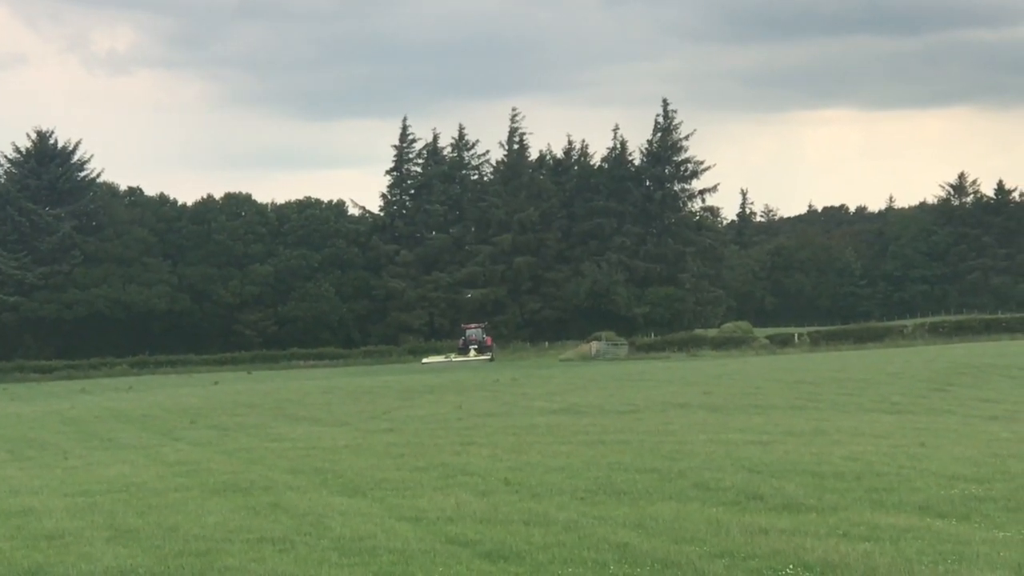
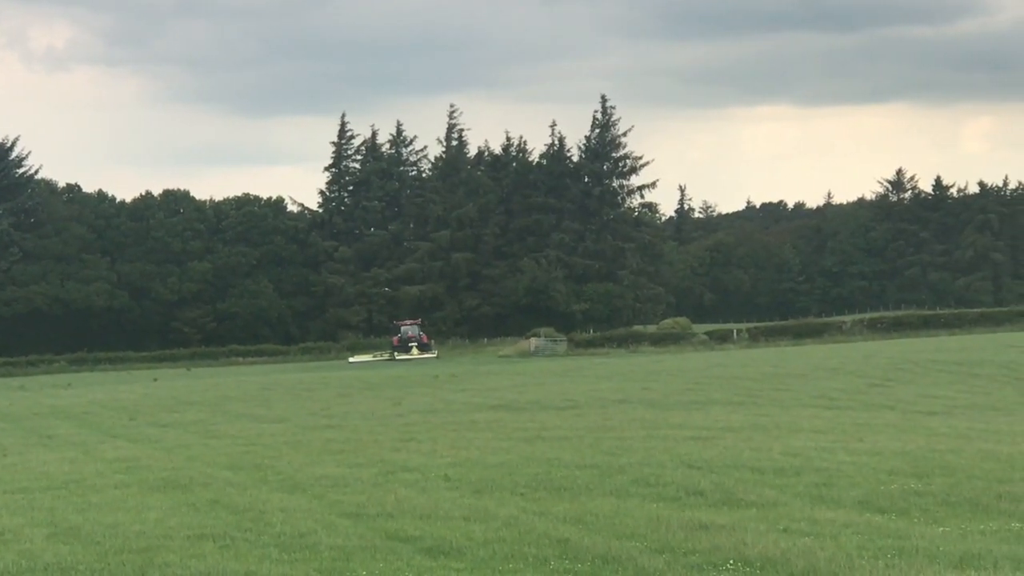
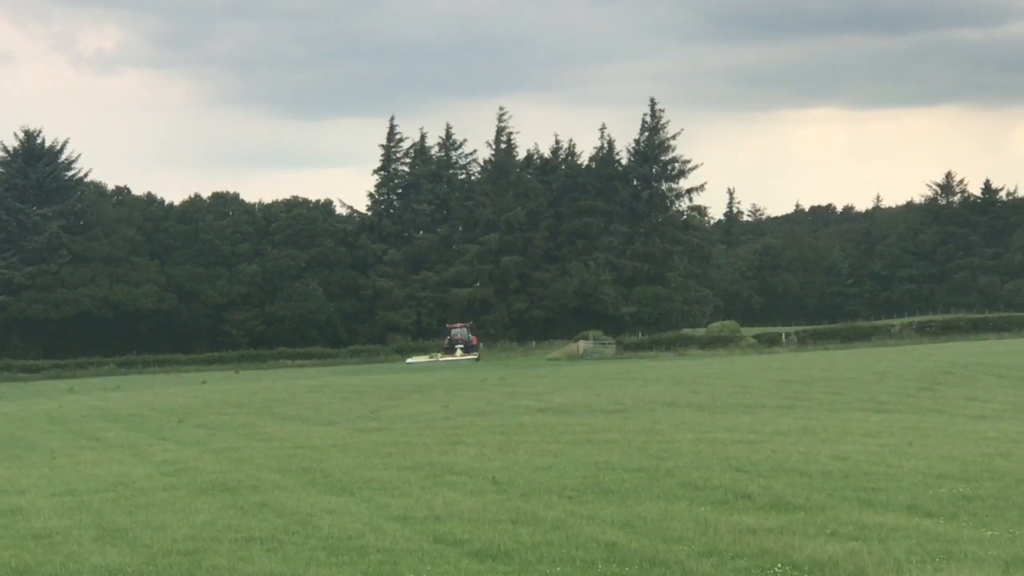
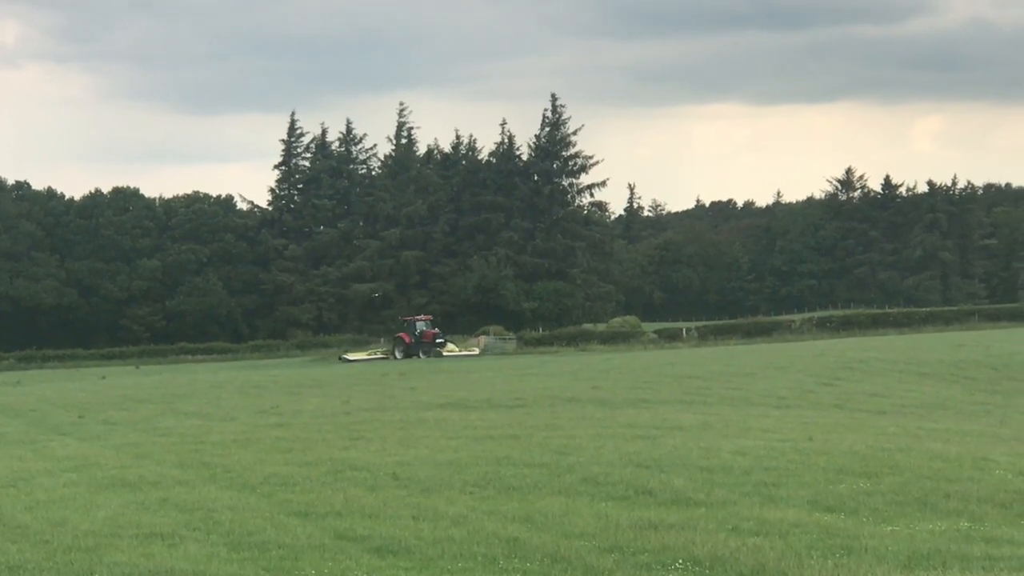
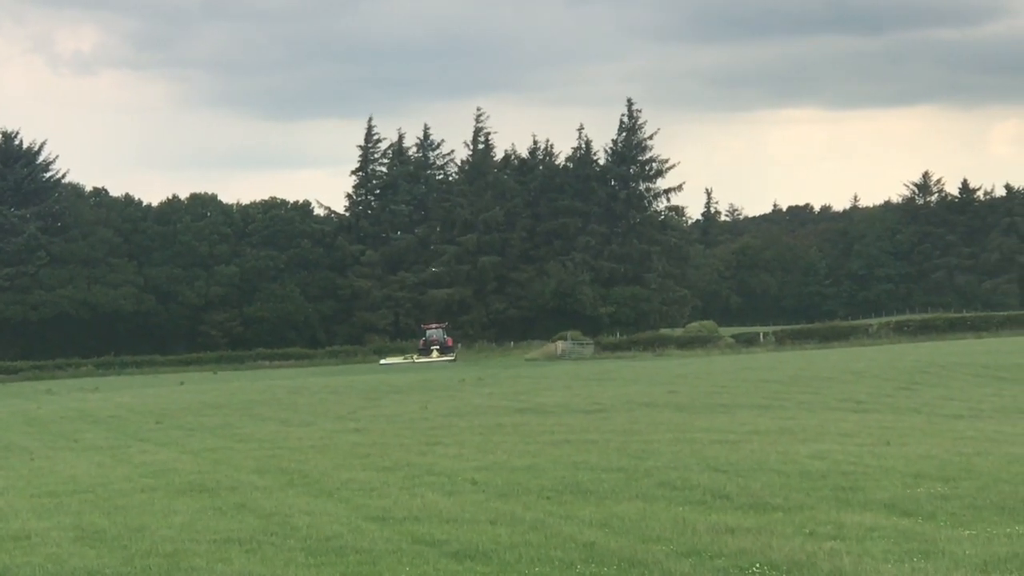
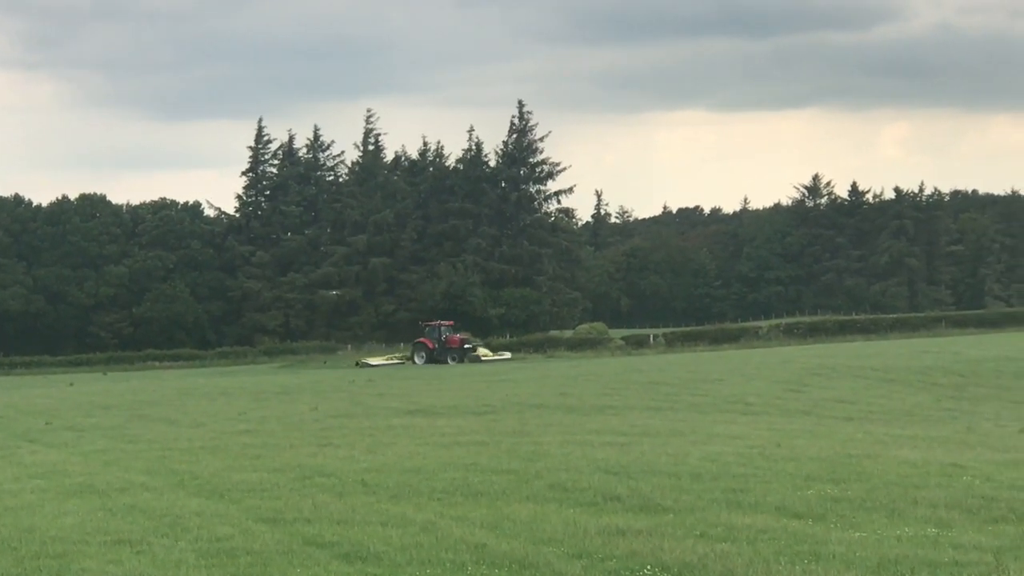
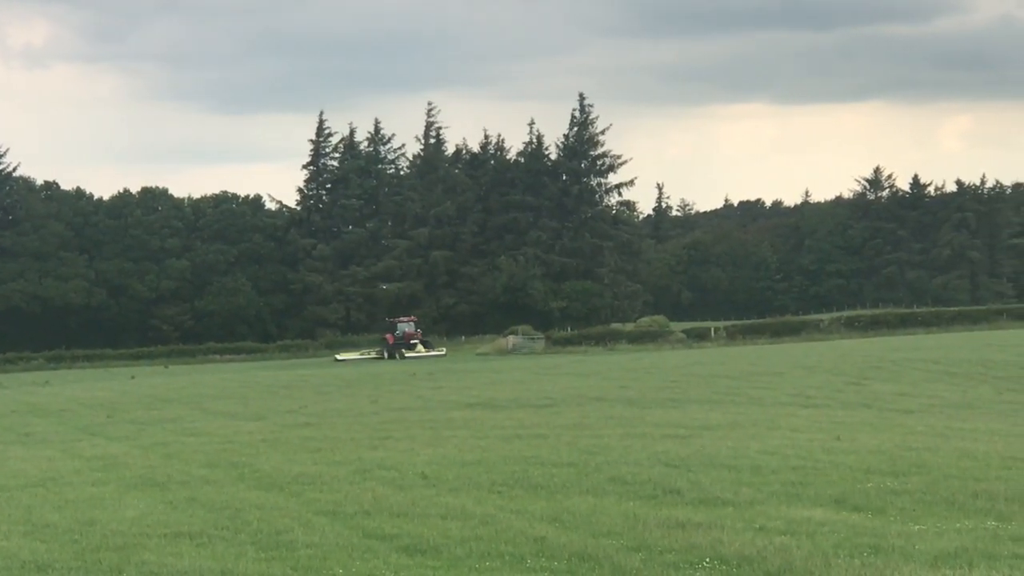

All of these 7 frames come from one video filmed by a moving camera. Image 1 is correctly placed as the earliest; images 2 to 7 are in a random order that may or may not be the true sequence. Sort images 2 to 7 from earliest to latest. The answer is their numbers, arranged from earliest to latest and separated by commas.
3, 5, 2, 7, 4, 6
